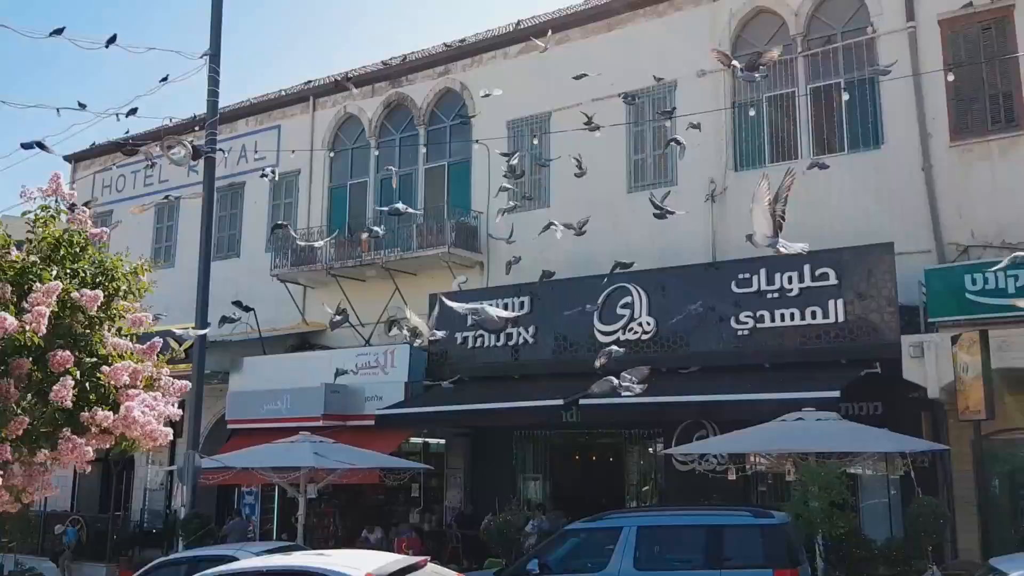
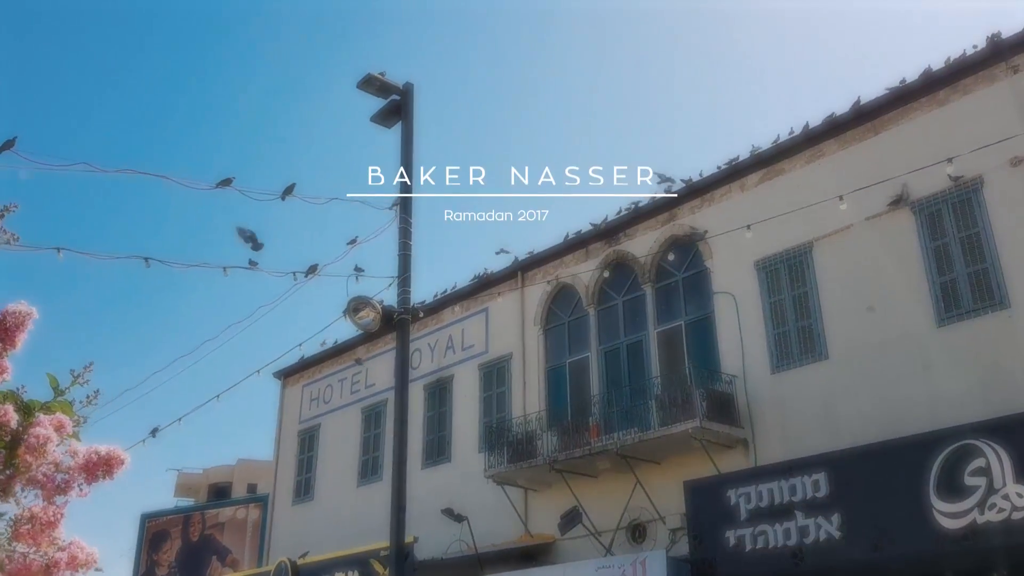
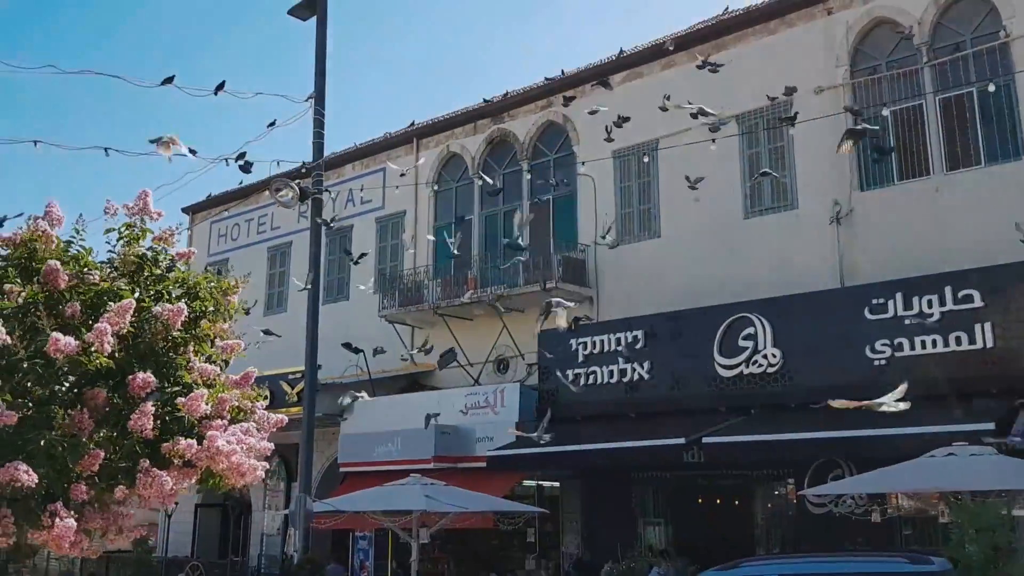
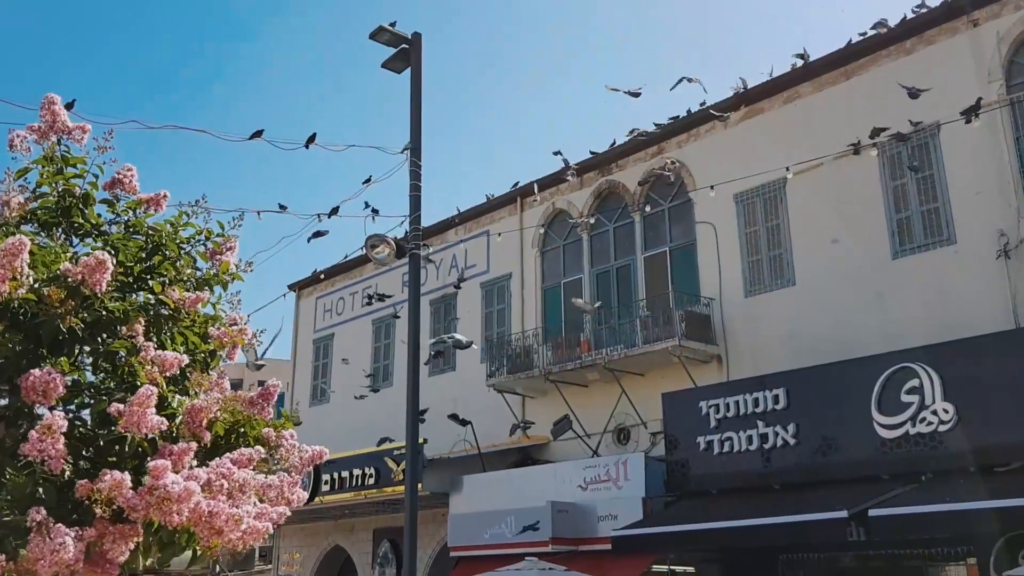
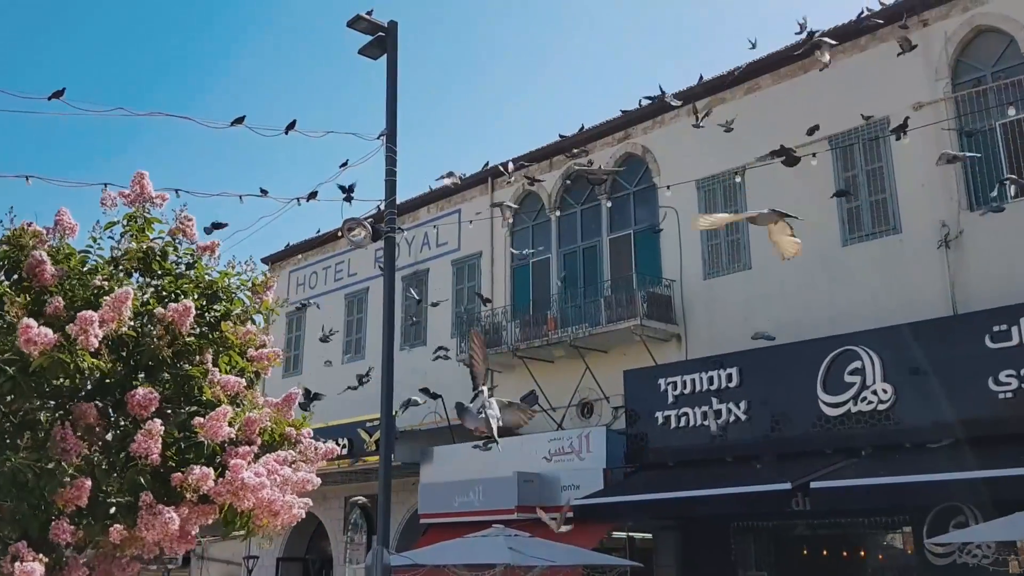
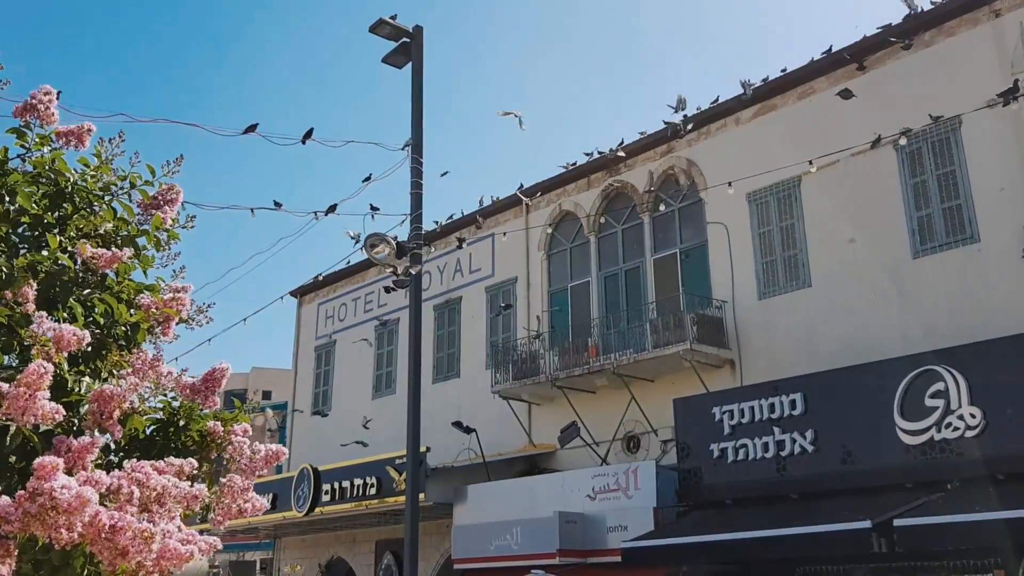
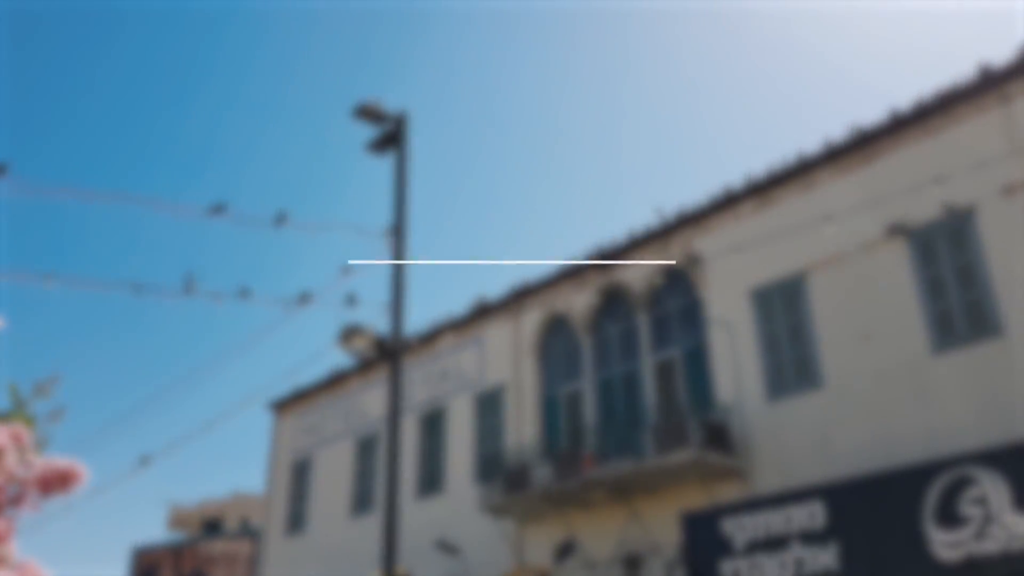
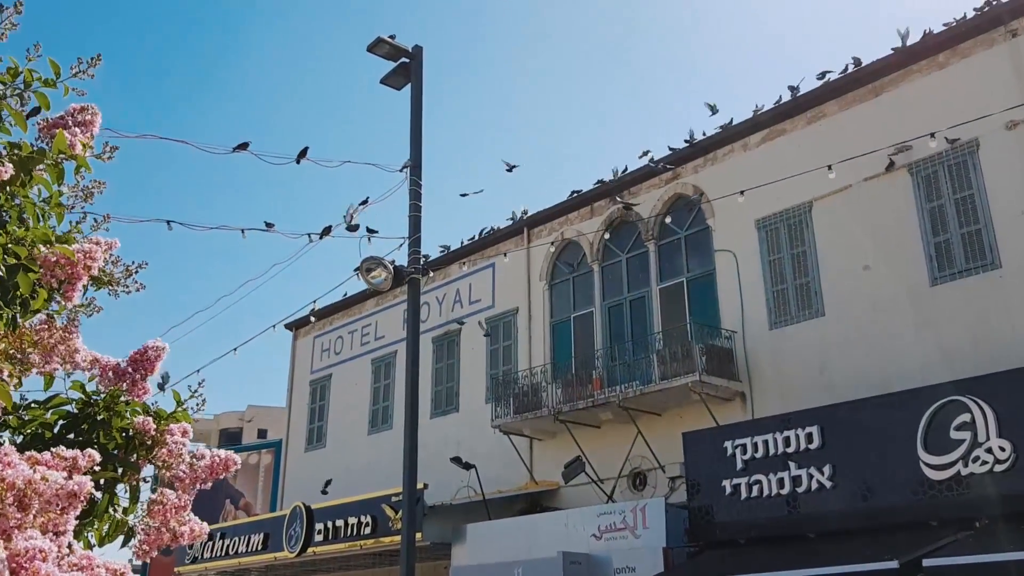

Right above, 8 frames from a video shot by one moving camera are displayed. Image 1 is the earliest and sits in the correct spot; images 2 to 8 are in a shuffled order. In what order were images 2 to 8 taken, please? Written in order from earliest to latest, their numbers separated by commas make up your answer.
3, 5, 4, 6, 8, 2, 7
